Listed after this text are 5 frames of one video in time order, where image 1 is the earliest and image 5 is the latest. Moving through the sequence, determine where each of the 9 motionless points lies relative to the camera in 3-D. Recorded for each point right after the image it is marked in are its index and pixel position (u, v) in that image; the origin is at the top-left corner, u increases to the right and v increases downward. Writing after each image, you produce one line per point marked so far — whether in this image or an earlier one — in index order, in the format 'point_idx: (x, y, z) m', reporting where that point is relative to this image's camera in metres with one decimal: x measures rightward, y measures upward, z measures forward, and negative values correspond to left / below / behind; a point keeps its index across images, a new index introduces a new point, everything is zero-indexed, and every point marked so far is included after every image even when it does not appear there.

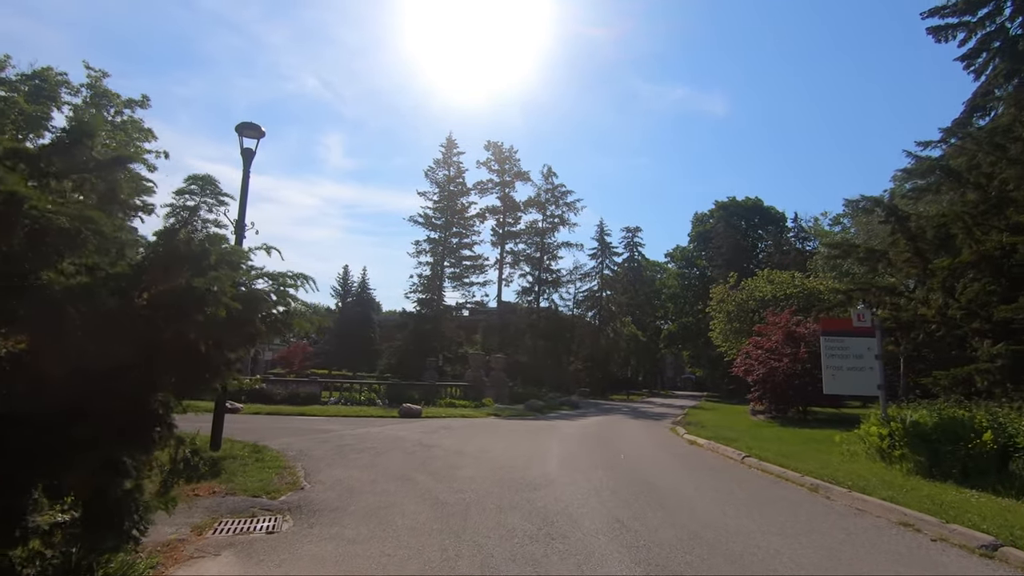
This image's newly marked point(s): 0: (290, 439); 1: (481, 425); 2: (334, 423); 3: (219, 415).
0: (-5.3, -3.6, +13.0) m
1: (-1.0, -4.6, +18.2) m
2: (-5.8, -4.4, +17.5) m
3: (-5.5, -2.4, +10.2) m
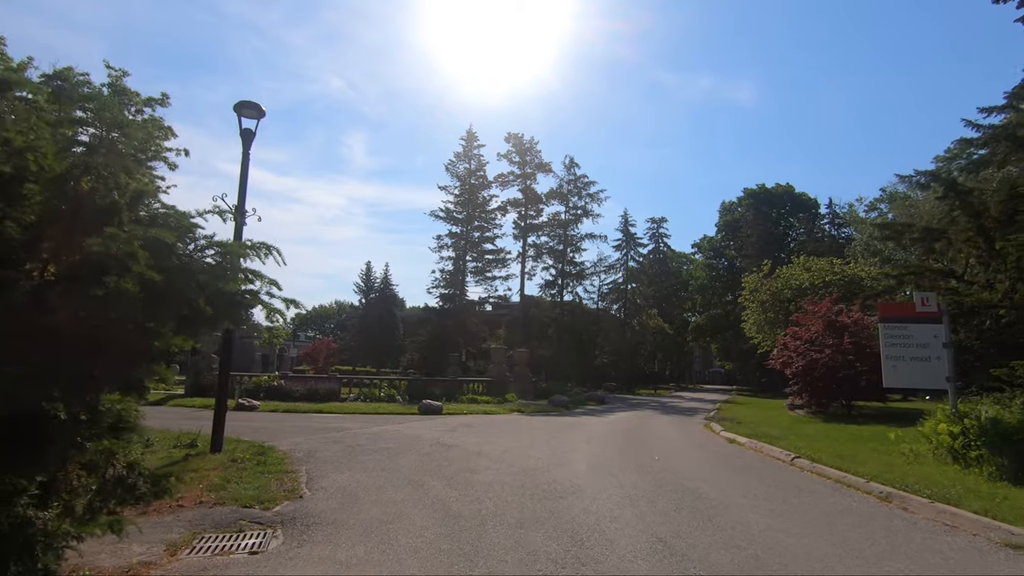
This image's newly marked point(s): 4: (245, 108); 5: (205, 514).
0: (-4.8, -3.4, +12.3) m
1: (-0.3, -4.3, +17.4) m
2: (-5.1, -4.1, +16.9) m
3: (-5.1, -2.2, +9.5) m
4: (-5.1, +3.4, +10.3) m
5: (-3.5, -2.6, +6.1) m
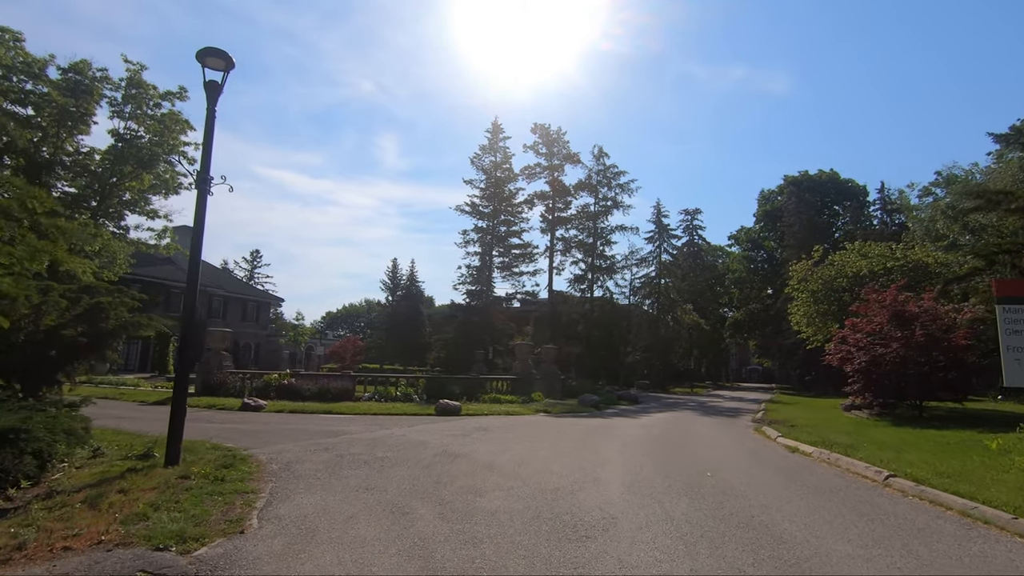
0: (-4.4, -3.1, +10.7) m
1: (+0.4, -3.9, +15.5) m
2: (-4.4, -3.8, +15.3) m
3: (-4.9, -1.9, +7.9) m
4: (-4.9, +3.7, +8.7) m
5: (-3.5, -2.3, +4.5) m
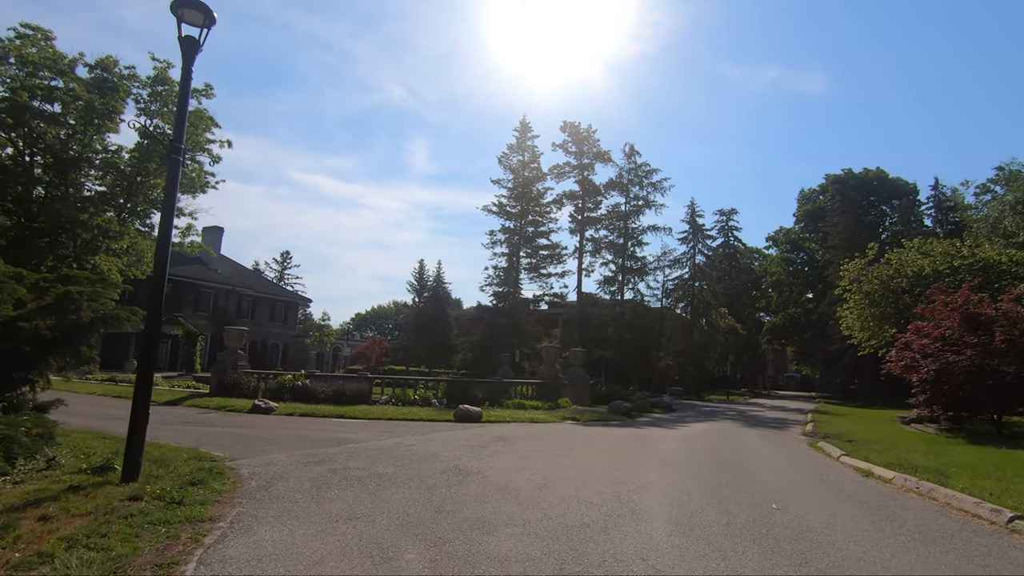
0: (-4.0, -3.0, +9.5) m
1: (+1.0, -3.8, +14.0) m
2: (-3.8, -3.7, +14.1) m
3: (-4.7, -1.8, +6.7) m
4: (-4.6, +3.9, +7.6) m
5: (-3.4, -2.1, +3.2) m
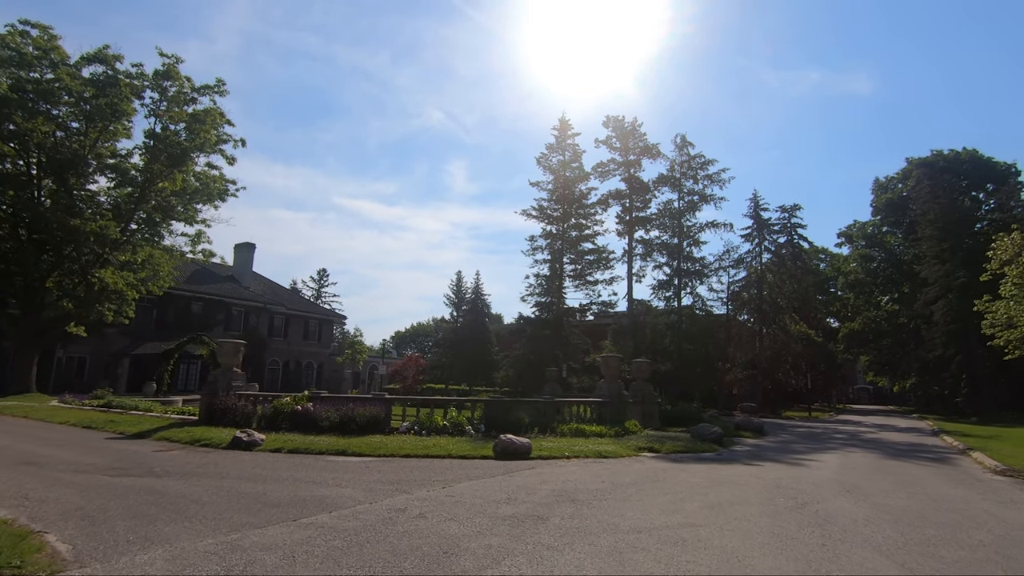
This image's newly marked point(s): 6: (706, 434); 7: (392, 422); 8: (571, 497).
0: (-3.2, -2.5, +4.9) m
1: (+2.2, -3.3, +9.1) m
2: (-2.7, -3.3, +9.5) m
3: (-4.1, -1.2, +2.3) m
4: (-4.1, +4.4, +3.3) m
5: (-3.1, -1.4, -1.3) m
6: (+6.6, -5.0, +18.3) m
7: (-3.8, -4.2, +17.2) m
8: (+0.8, -3.1, +7.9) m
